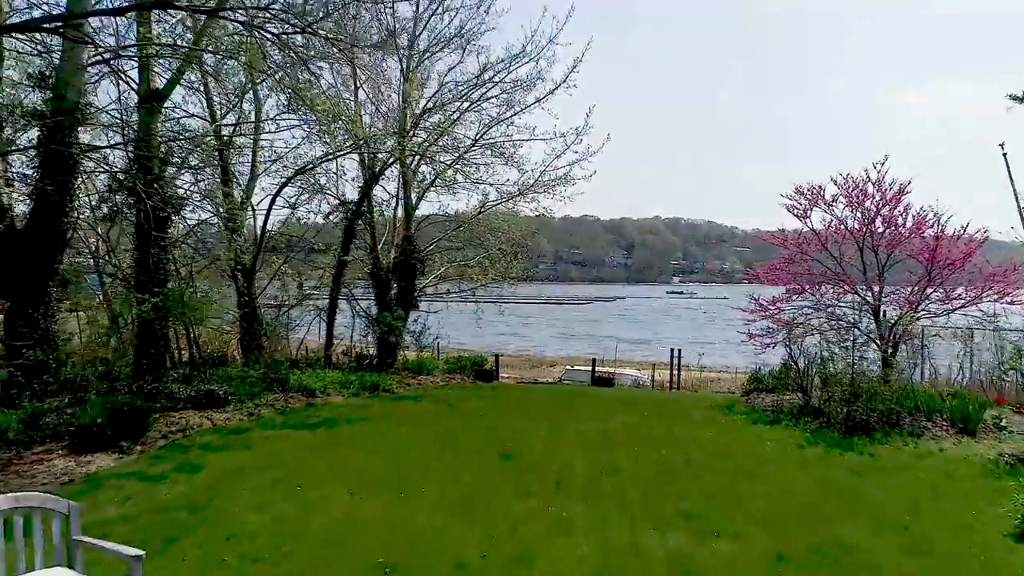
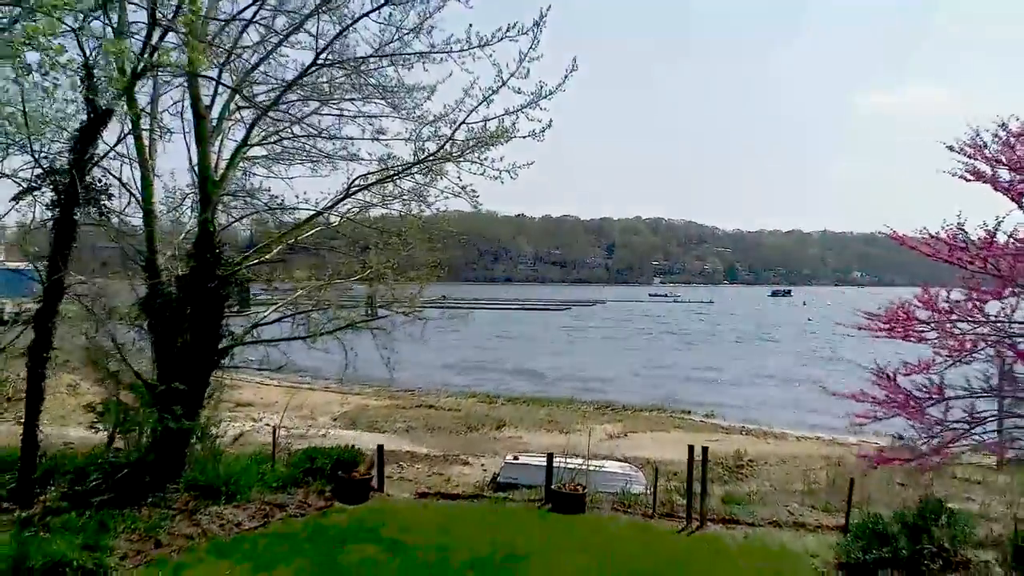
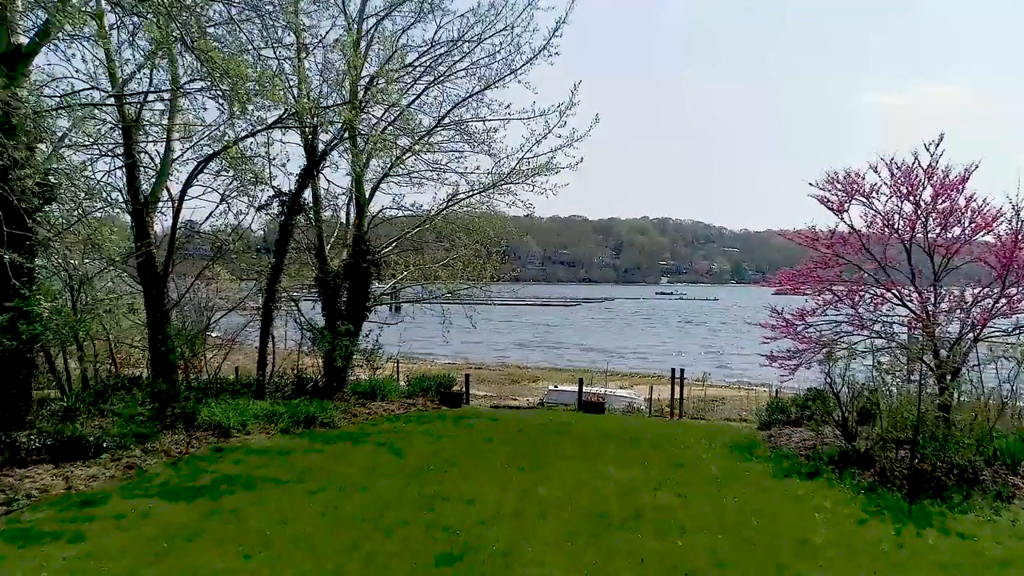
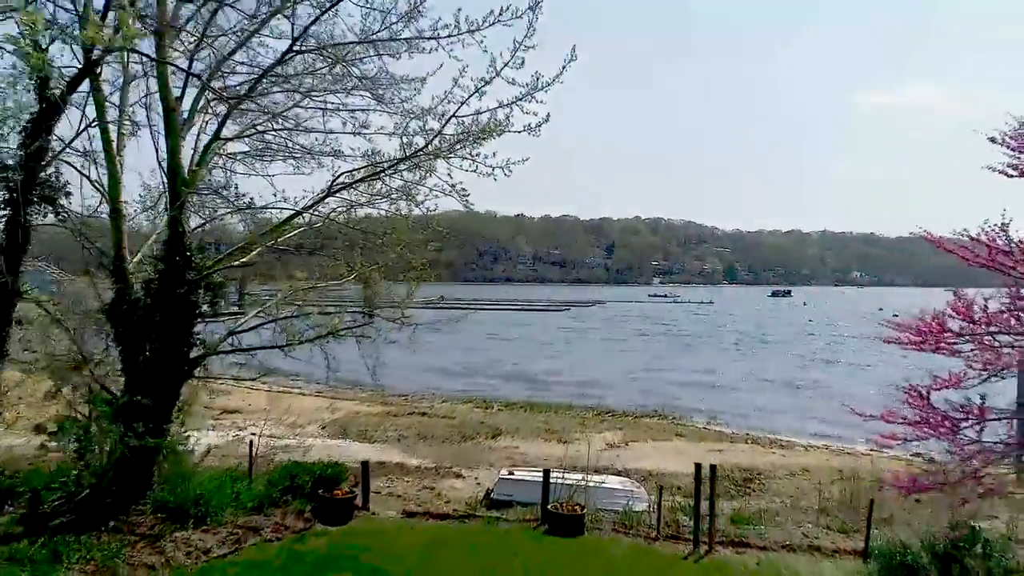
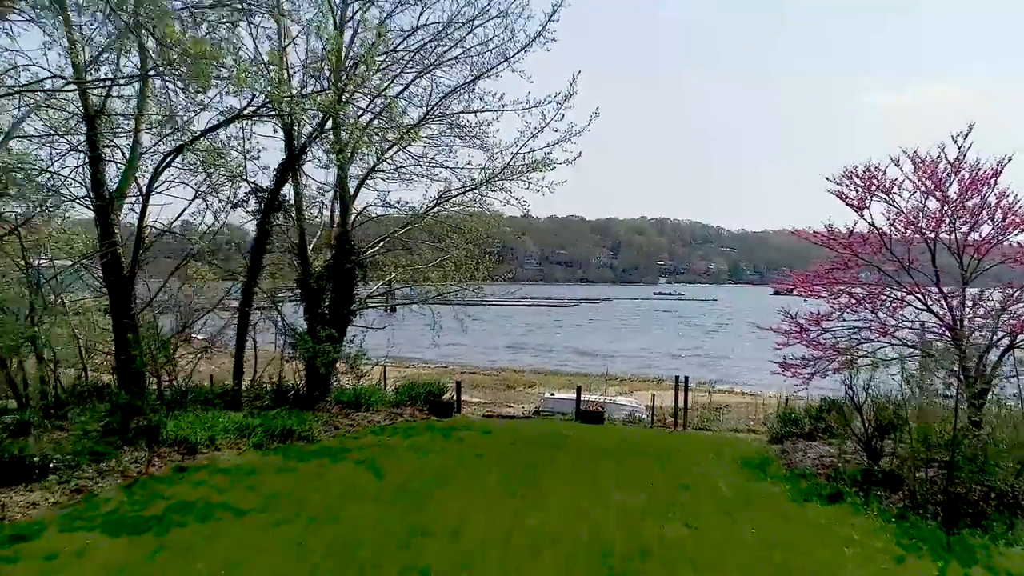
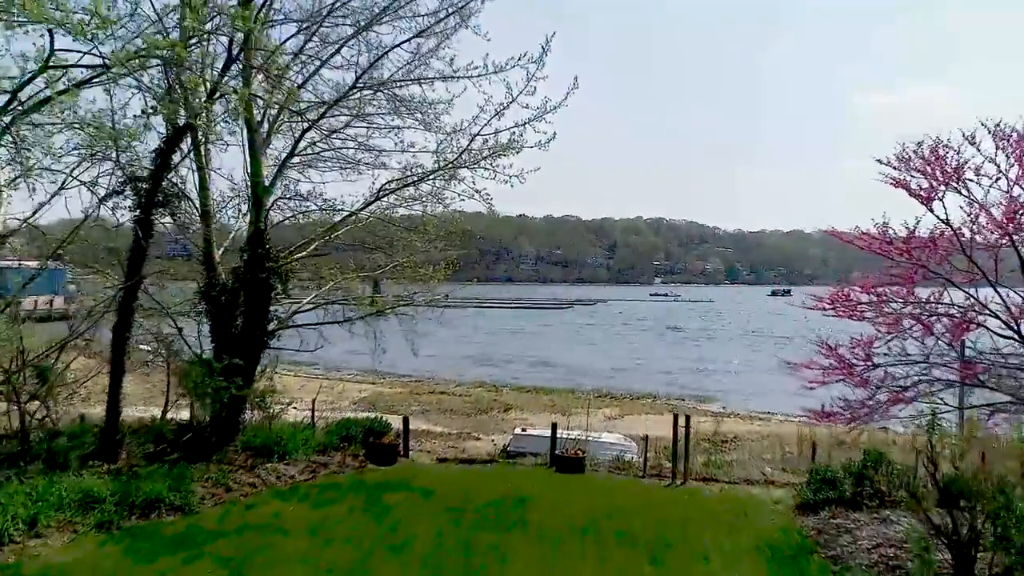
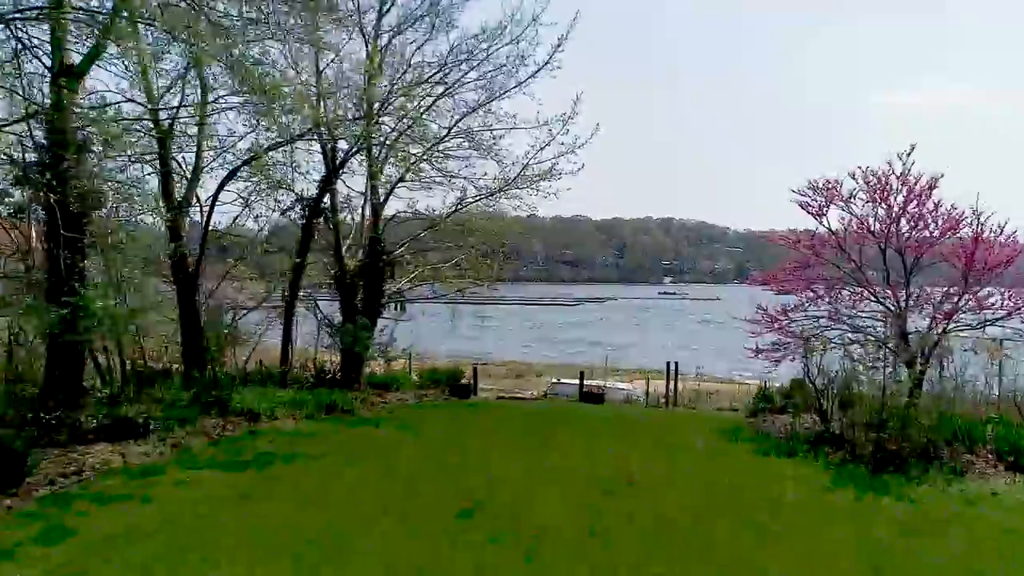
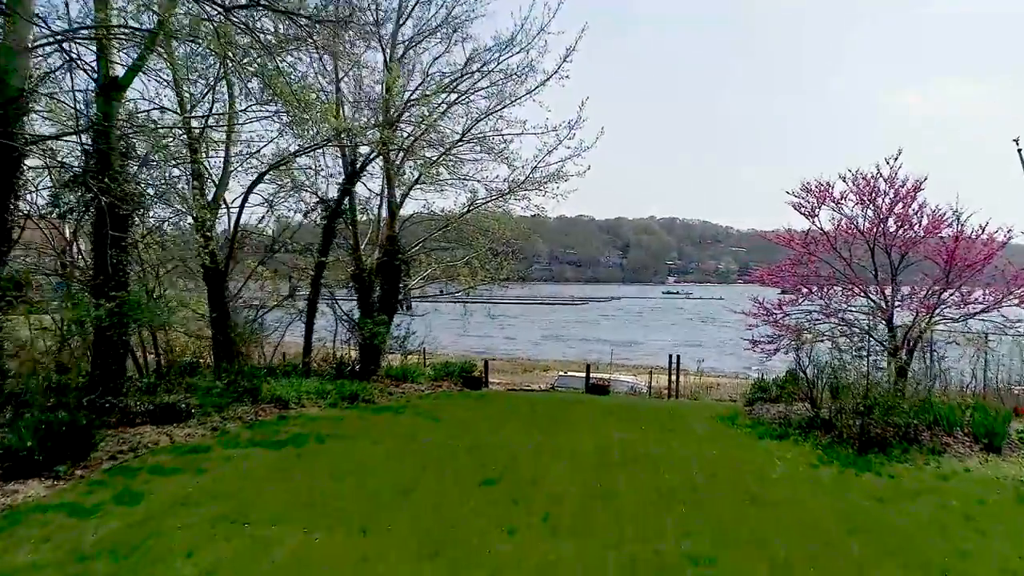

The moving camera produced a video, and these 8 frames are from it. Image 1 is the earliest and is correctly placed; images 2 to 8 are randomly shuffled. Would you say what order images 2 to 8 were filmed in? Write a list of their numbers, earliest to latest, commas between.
8, 7, 3, 5, 6, 2, 4
